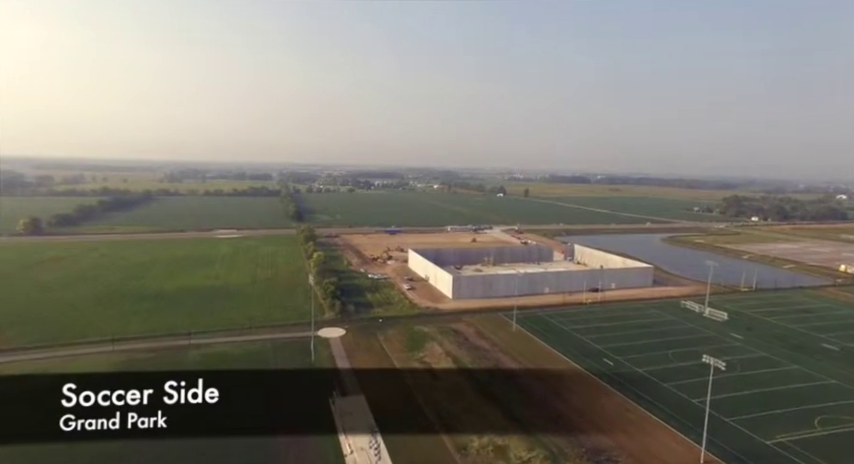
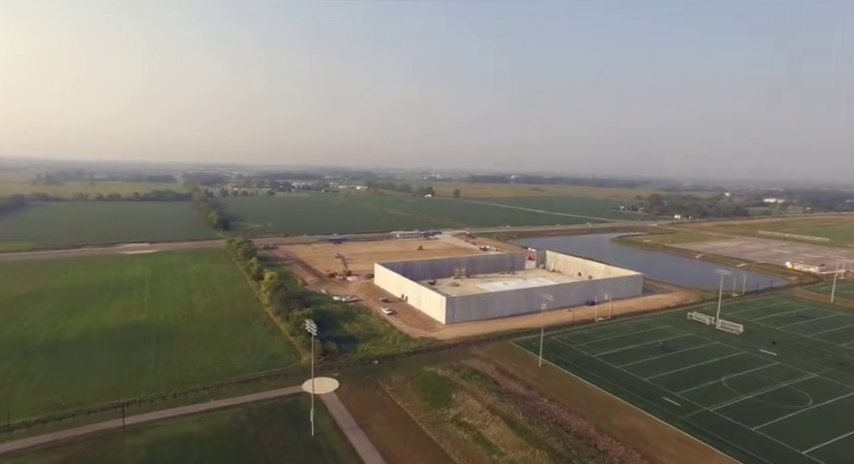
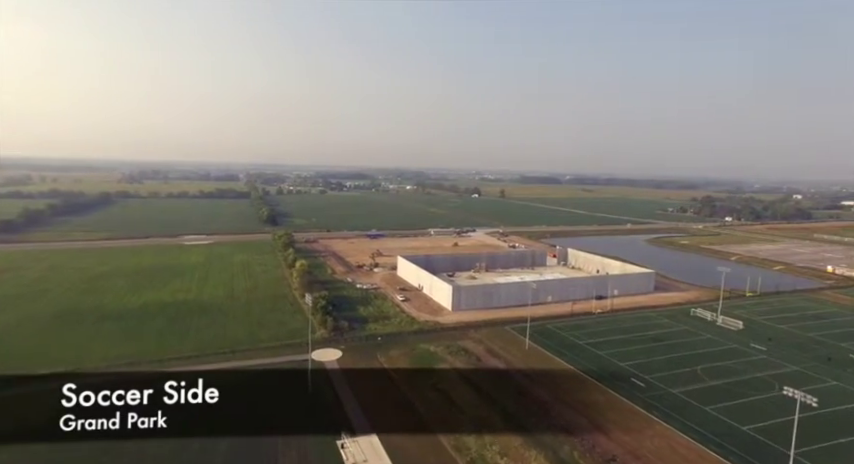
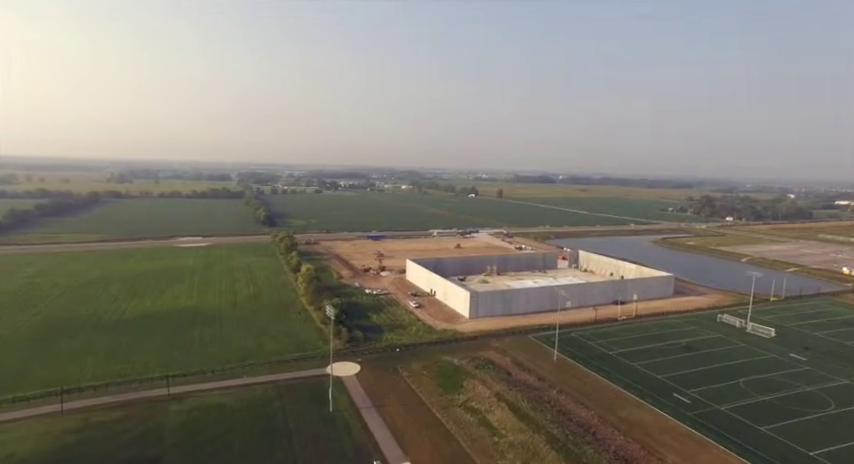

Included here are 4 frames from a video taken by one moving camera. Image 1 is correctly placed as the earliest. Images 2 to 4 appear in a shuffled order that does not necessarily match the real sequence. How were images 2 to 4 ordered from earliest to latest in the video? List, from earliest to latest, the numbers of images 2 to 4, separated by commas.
3, 4, 2
